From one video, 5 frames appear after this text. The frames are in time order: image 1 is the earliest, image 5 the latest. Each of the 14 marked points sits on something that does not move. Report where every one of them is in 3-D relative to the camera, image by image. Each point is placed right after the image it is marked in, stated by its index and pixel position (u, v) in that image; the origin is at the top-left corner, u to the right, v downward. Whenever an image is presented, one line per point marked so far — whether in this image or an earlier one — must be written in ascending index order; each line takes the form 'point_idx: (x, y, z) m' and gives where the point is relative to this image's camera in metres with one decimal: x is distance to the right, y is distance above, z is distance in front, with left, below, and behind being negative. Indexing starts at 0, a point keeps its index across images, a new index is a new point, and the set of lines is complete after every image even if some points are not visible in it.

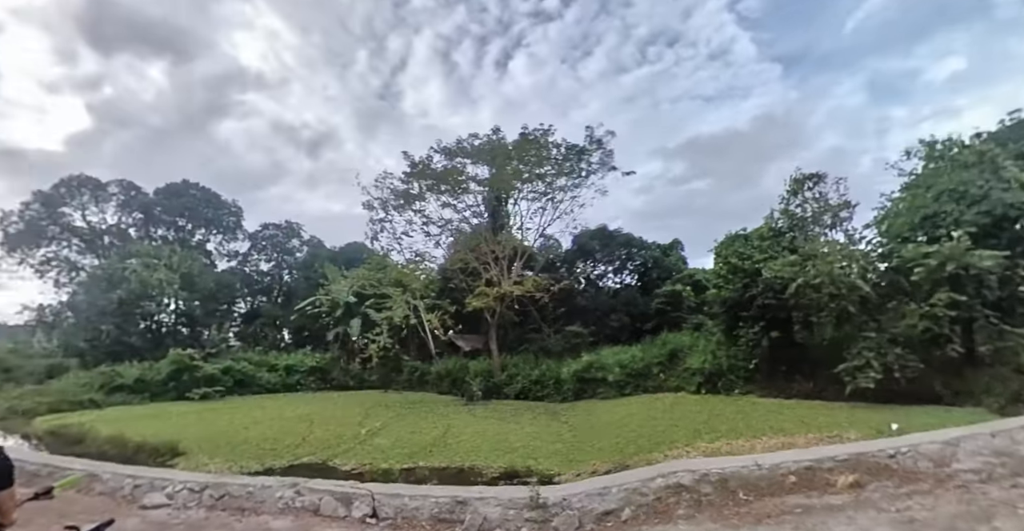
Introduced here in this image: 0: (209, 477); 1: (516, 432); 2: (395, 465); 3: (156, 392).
0: (-4.4, -3.1, +6.2) m
1: (+0.1, -6.6, +17.0) m
2: (-3.1, -5.5, +11.7) m
3: (-15.8, -5.6, +18.9) m
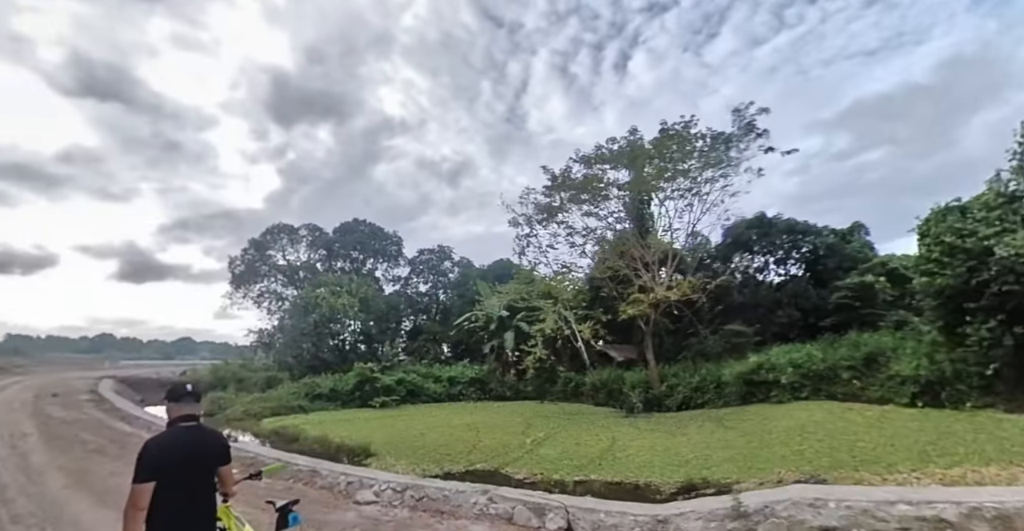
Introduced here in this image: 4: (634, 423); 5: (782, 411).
0: (-1.5, -3.2, +6.3) m
1: (+6.2, -6.4, +15.3) m
2: (+1.4, -5.5, +11.1) m
3: (-8.5, -6.9, +21.7) m
4: (+5.2, -6.8, +18.6) m
5: (+10.8, -6.0, +17.3) m
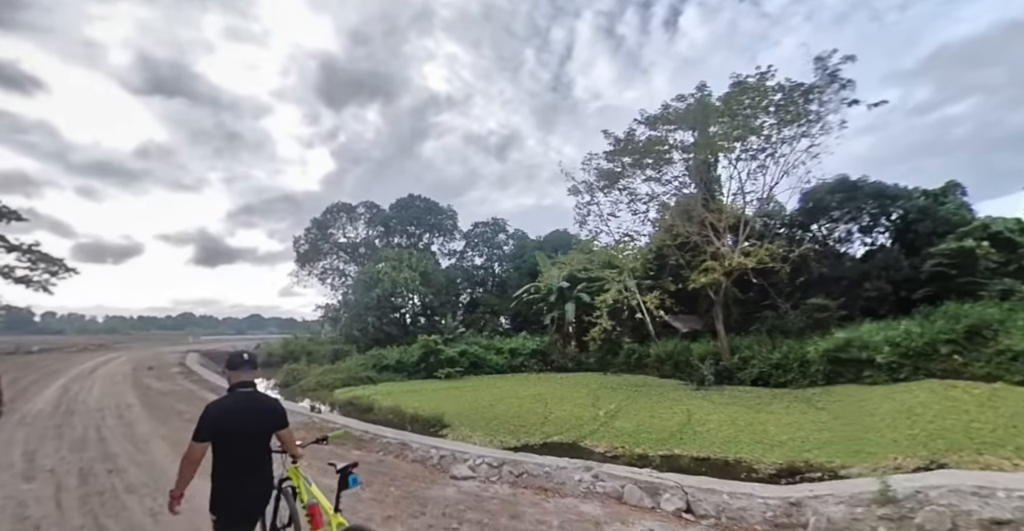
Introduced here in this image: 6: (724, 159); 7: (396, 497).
0: (-0.1, -2.6, +6.0) m
1: (+8.6, -5.1, +14.2) m
2: (+3.4, -4.6, +10.6) m
3: (-5.2, -5.5, +22.3) m
4: (+8.0, -5.4, +17.6) m
5: (+13.4, -4.5, +15.7) m
6: (+9.5, +4.8, +19.8) m
7: (-1.4, -2.7, +5.0) m
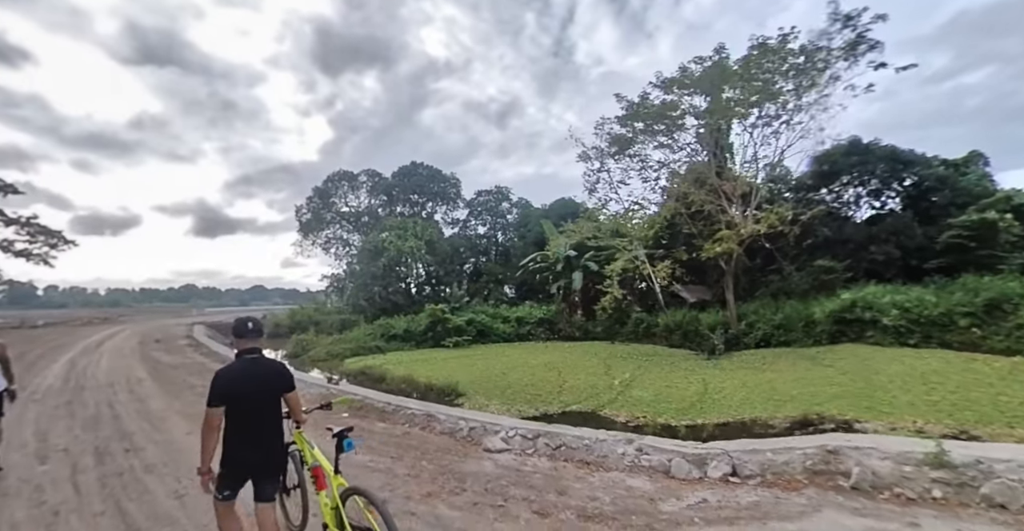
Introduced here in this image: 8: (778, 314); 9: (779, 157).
0: (+0.4, -2.1, +5.7) m
1: (+9.1, -4.0, +14.0) m
2: (+3.9, -3.8, +10.3) m
3: (-4.8, -3.9, +22.1) m
4: (+8.5, -4.1, +17.5) m
5: (+13.8, -3.3, +15.4) m
6: (+10.0, +6.2, +18.9) m
7: (-0.9, -2.2, +4.6) m
8: (+12.5, -2.4, +19.2) m
9: (+12.3, +4.7, +19.6) m
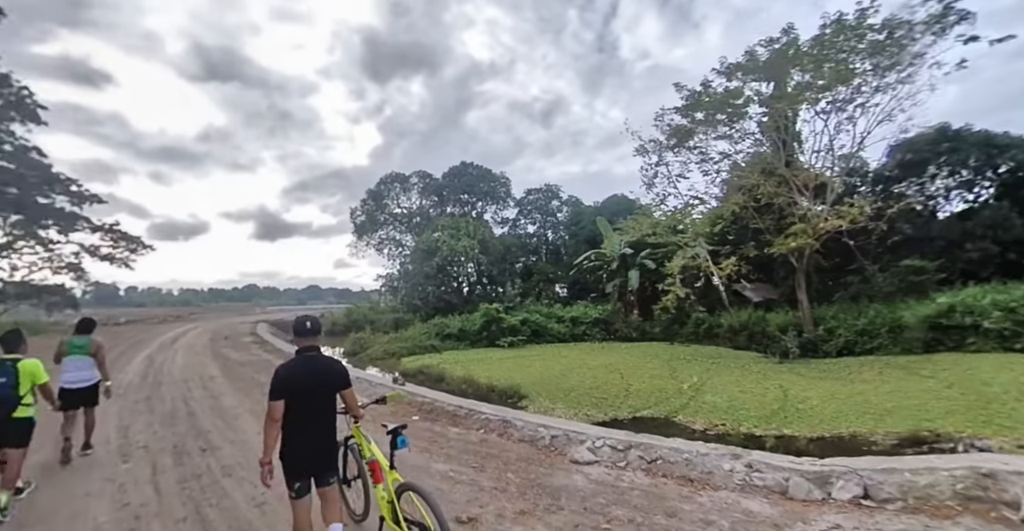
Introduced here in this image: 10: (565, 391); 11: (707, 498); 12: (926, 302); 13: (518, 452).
0: (+1.4, -2.0, +5.1) m
1: (+10.9, -3.9, +12.5) m
2: (+5.4, -3.6, +9.4) m
3: (-2.1, -3.8, +21.9) m
4: (+10.6, -3.9, +16.0) m
5: (+15.8, -3.1, +13.5) m
6: (+12.2, +6.4, +17.3) m
7: (0.0, -2.1, +4.2) m
8: (+14.7, -2.2, +17.3) m
9: (+14.6, +4.9, +17.7) m
10: (+1.4, -3.5, +11.9) m
11: (+1.9, -2.2, +4.1) m
12: (+16.8, -1.4, +17.2) m
13: (+0.1, -2.3, +5.2) m
